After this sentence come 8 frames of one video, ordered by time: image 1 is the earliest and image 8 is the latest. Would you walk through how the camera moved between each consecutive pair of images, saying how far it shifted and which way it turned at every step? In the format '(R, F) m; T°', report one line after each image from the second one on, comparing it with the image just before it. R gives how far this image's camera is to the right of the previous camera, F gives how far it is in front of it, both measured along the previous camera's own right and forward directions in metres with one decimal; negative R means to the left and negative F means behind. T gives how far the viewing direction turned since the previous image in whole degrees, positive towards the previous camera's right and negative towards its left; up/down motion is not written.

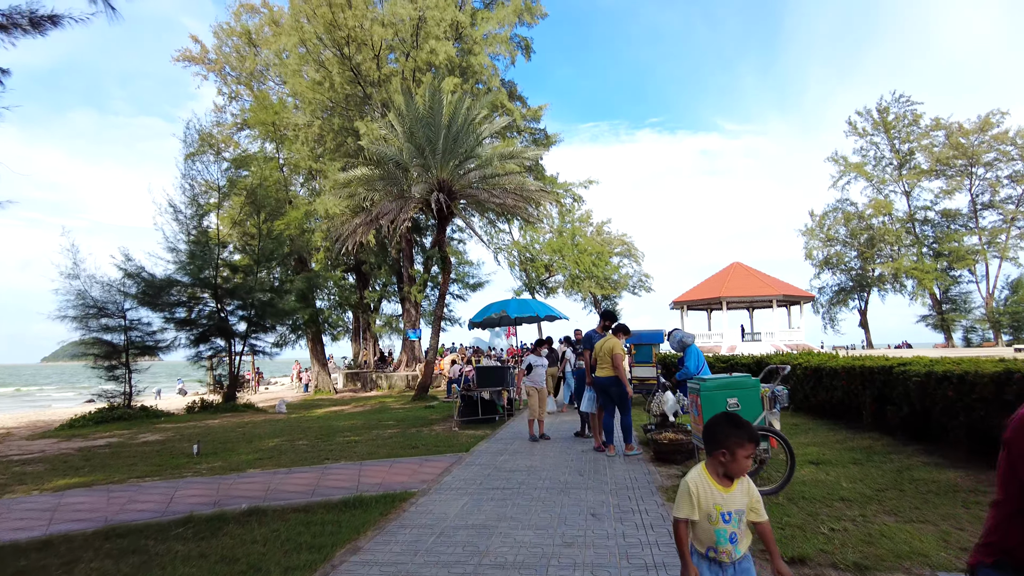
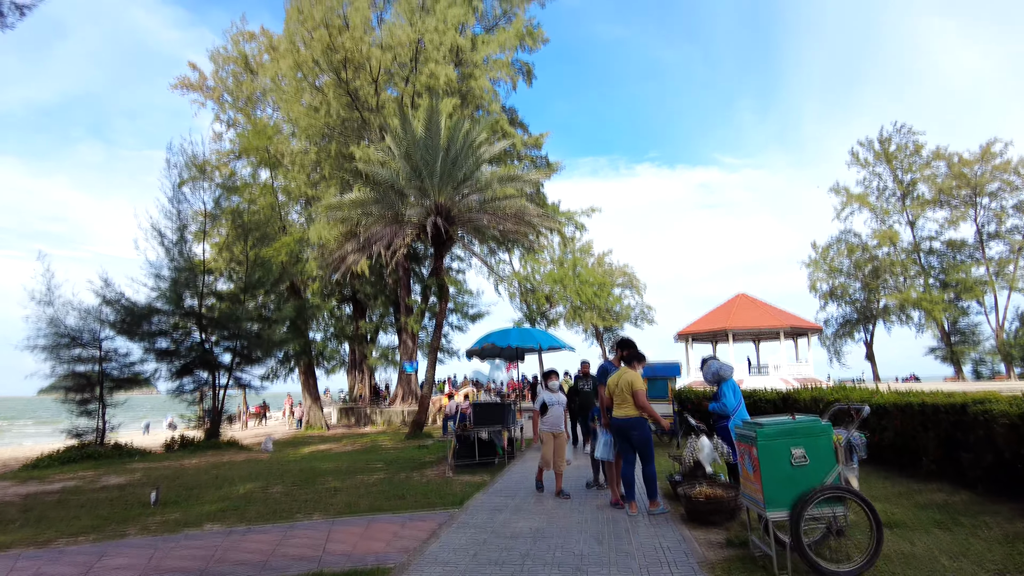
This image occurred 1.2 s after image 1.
(0.0, +1.0) m; 0°
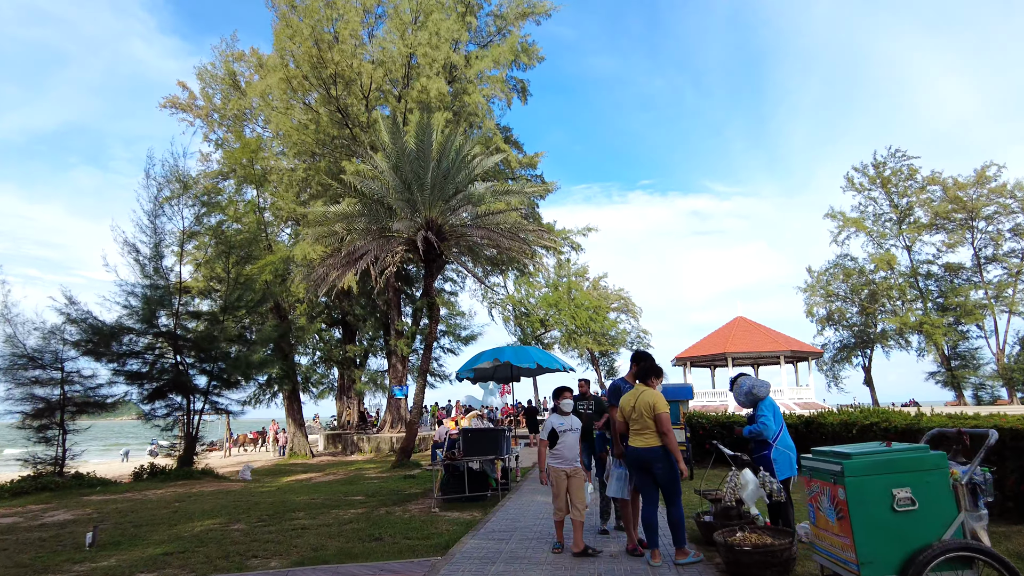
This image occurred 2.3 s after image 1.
(0.0, +1.0) m; +1°
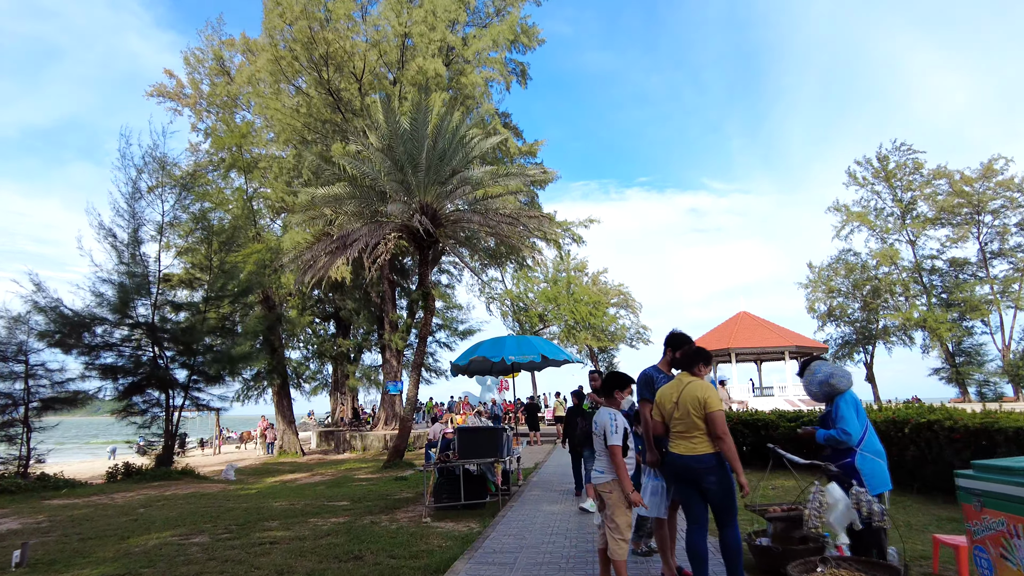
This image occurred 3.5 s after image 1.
(-0.1, +1.1) m; 0°
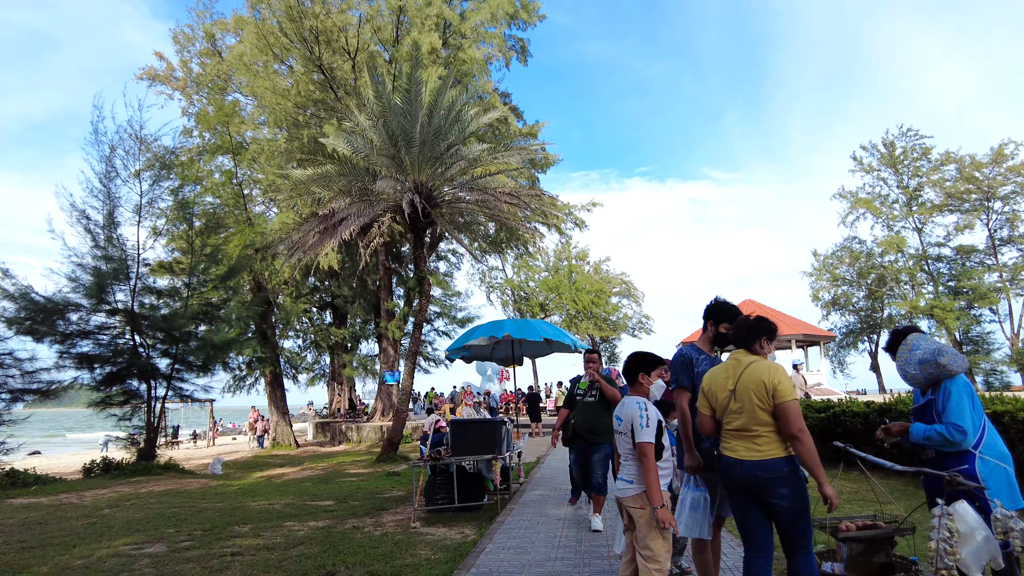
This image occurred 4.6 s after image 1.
(0.0, +0.9) m; 0°
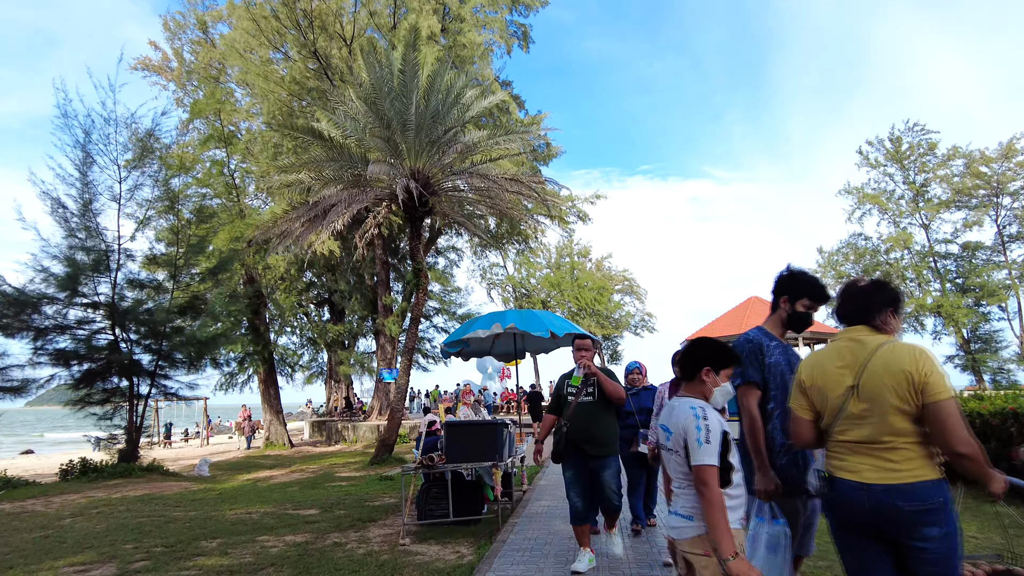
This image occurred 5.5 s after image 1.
(0.0, +0.8) m; 0°
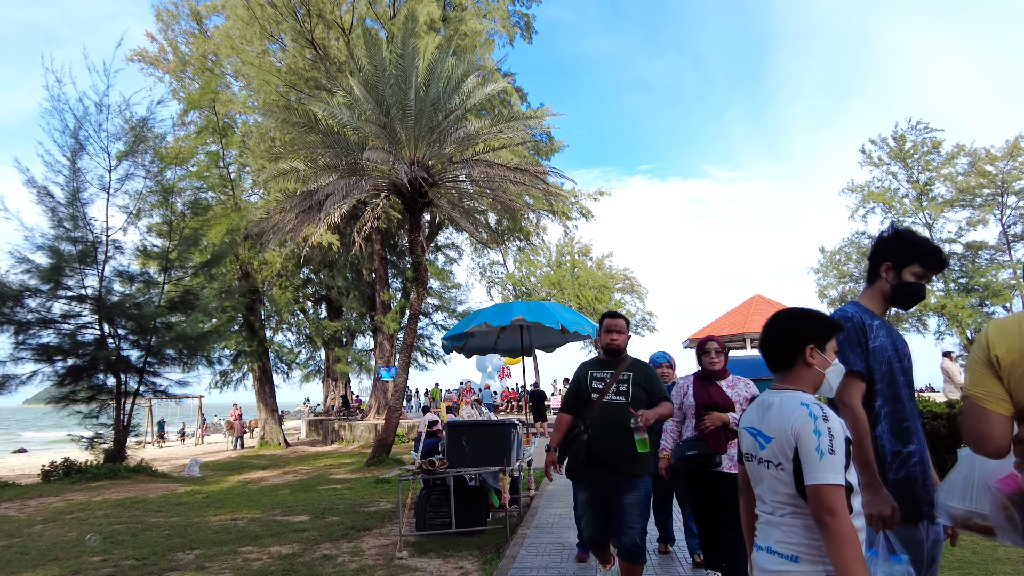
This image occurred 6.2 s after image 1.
(-0.1, +0.6) m; 0°
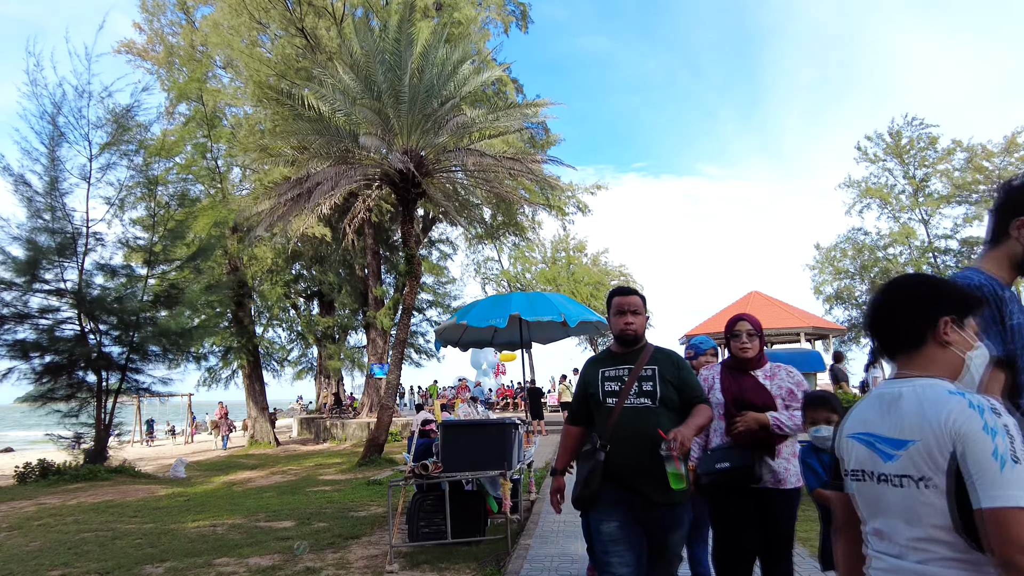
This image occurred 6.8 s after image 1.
(-0.1, +0.5) m; +1°
